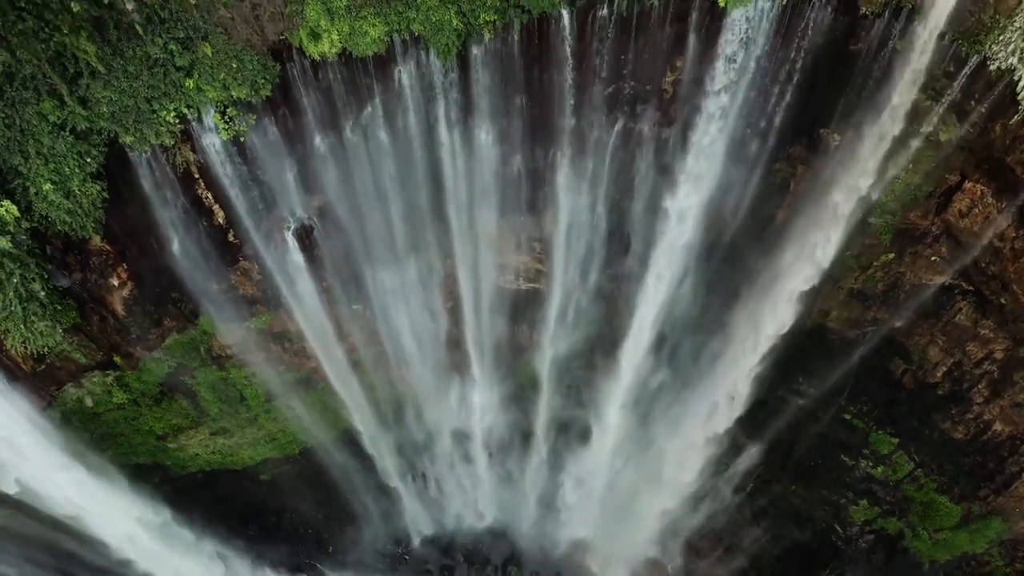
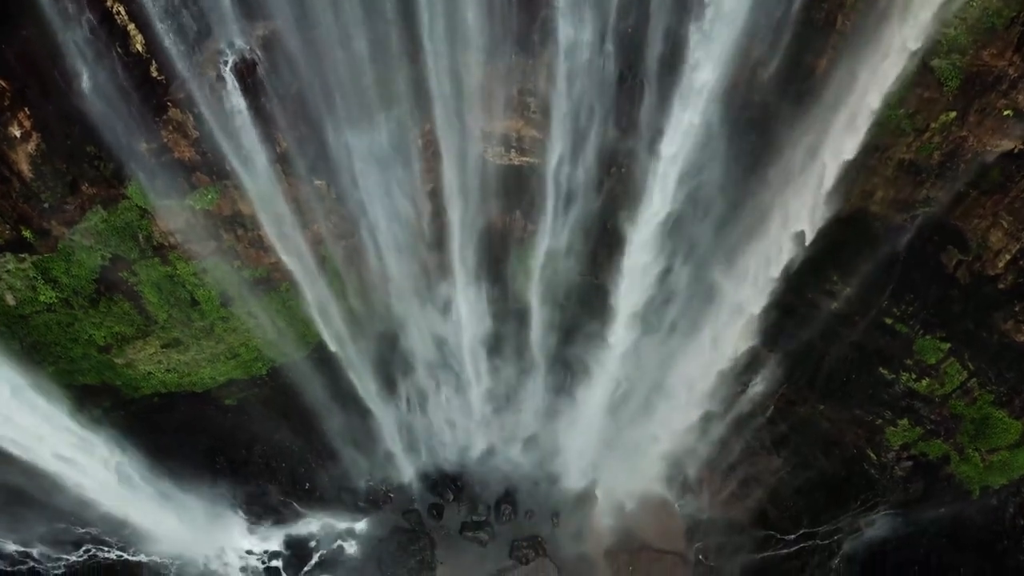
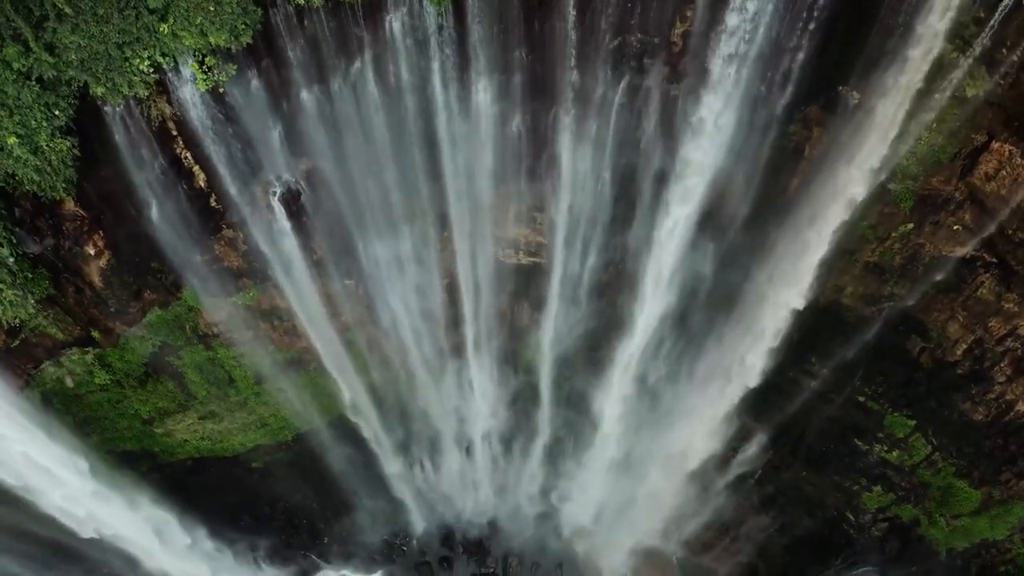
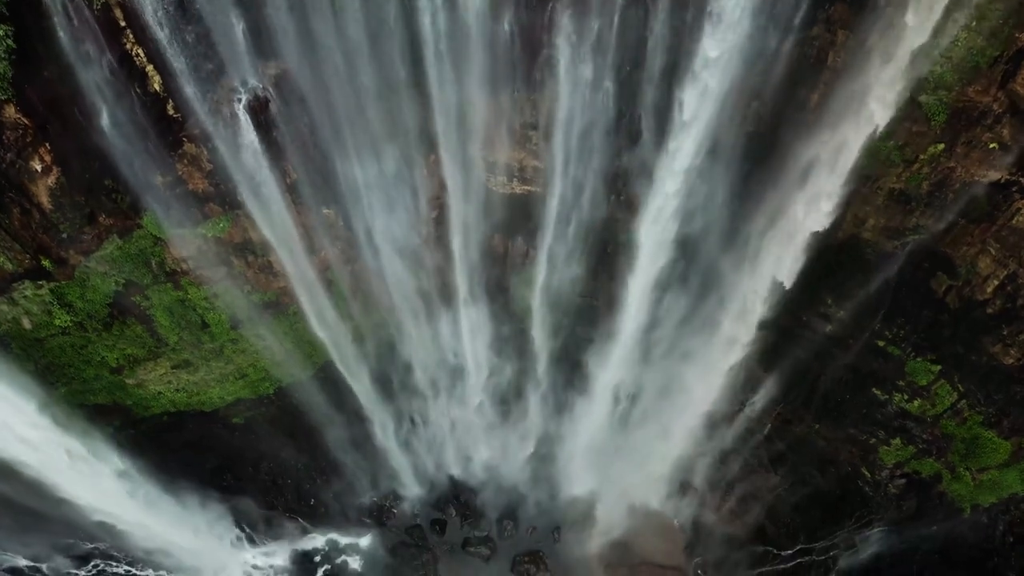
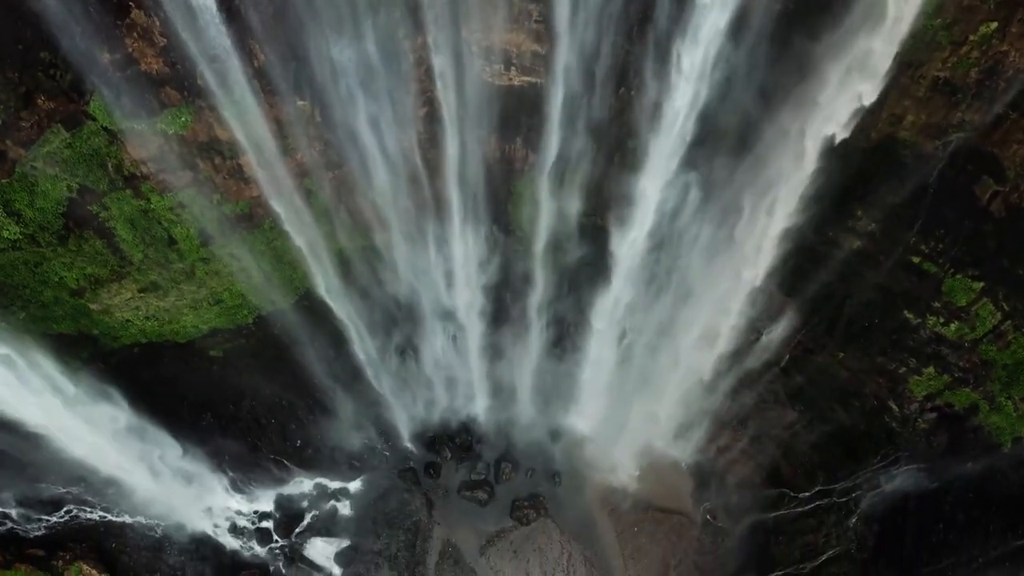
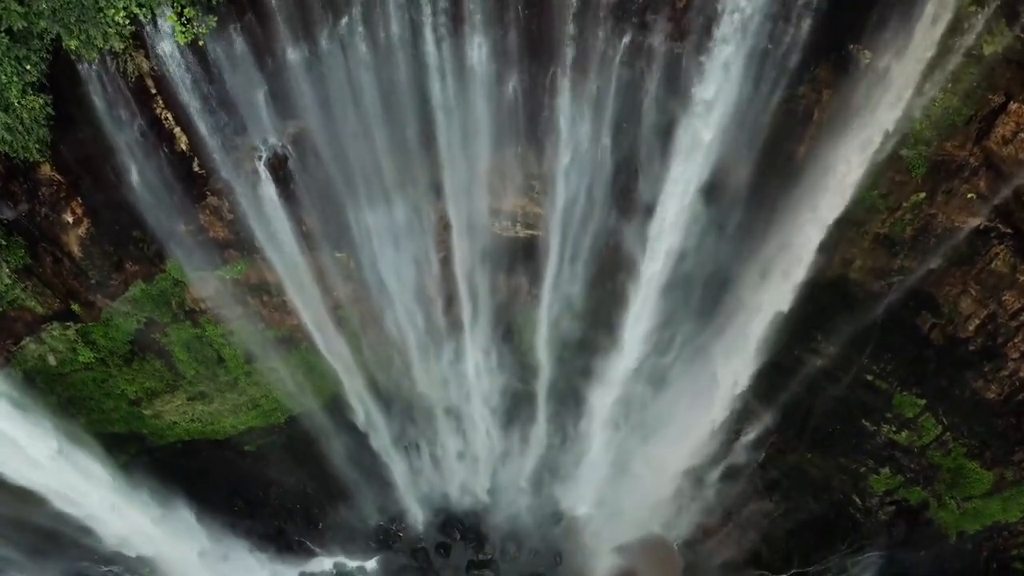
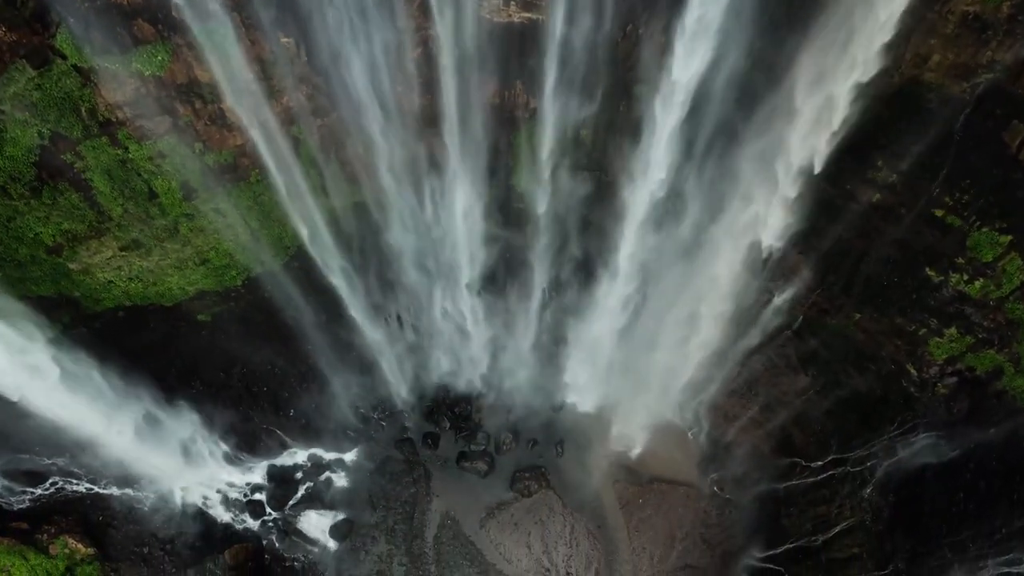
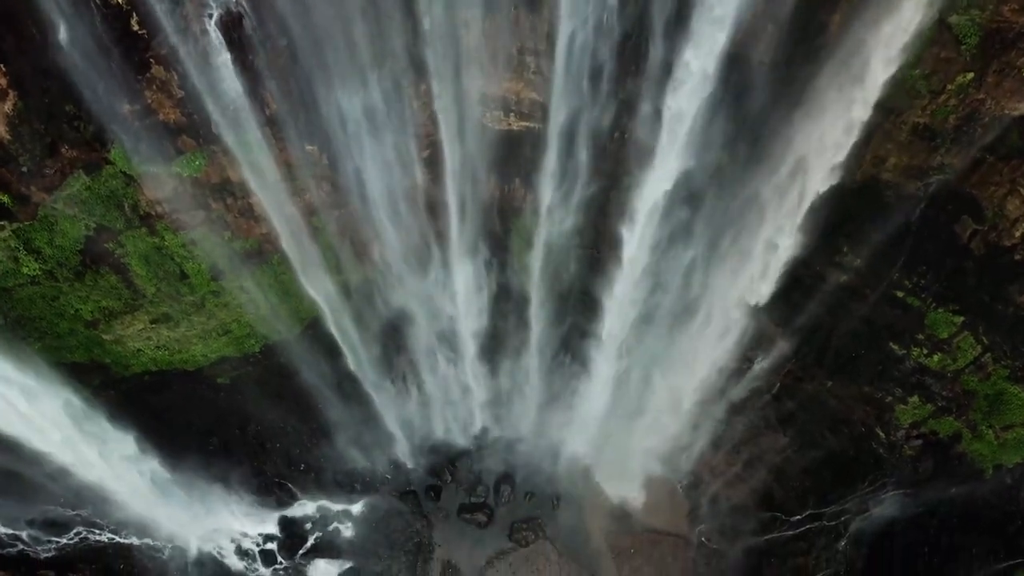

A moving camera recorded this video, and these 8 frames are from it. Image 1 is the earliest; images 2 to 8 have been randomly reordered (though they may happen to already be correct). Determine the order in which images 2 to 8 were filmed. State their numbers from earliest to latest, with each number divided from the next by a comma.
3, 6, 4, 2, 8, 5, 7
